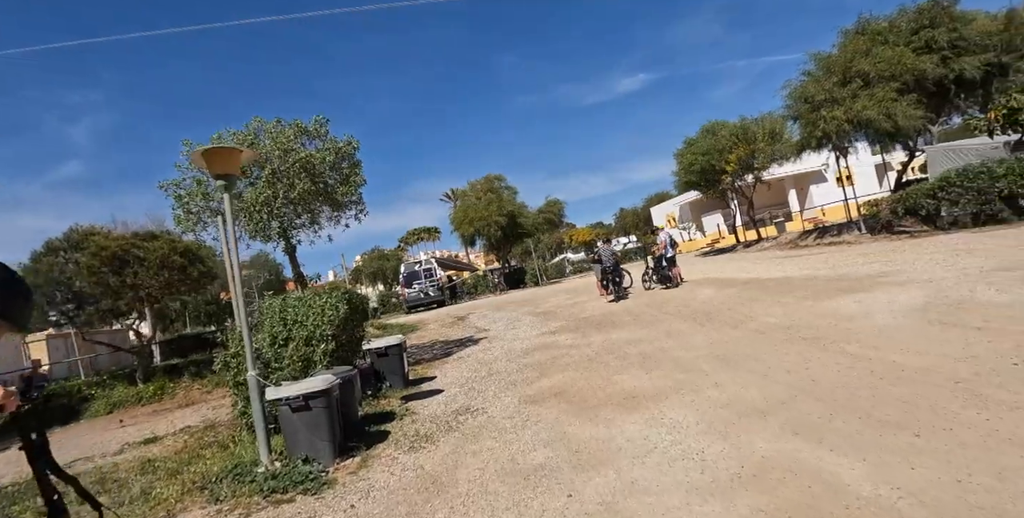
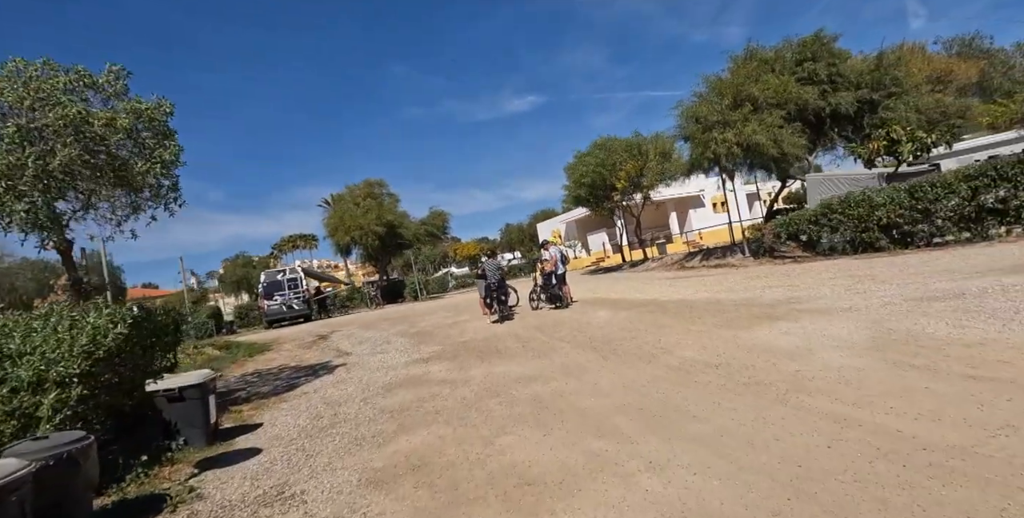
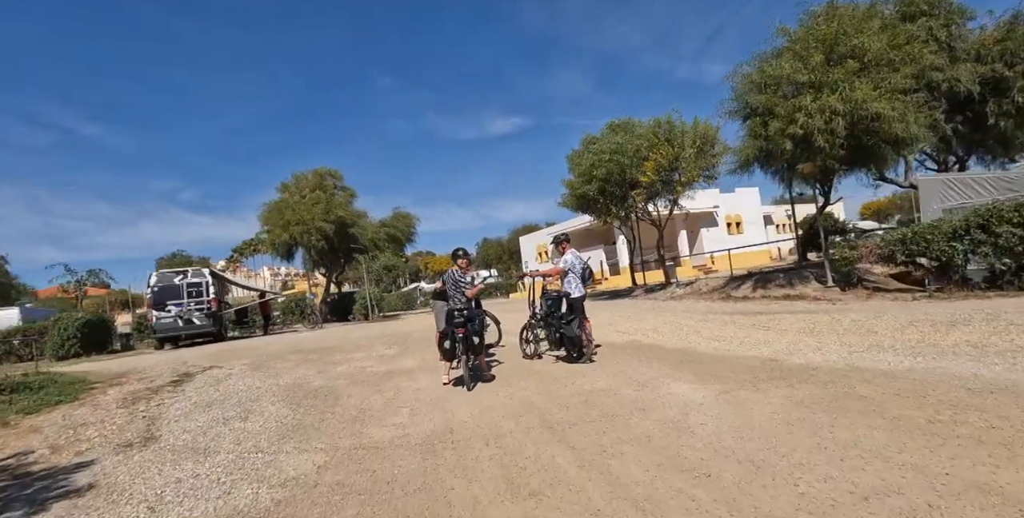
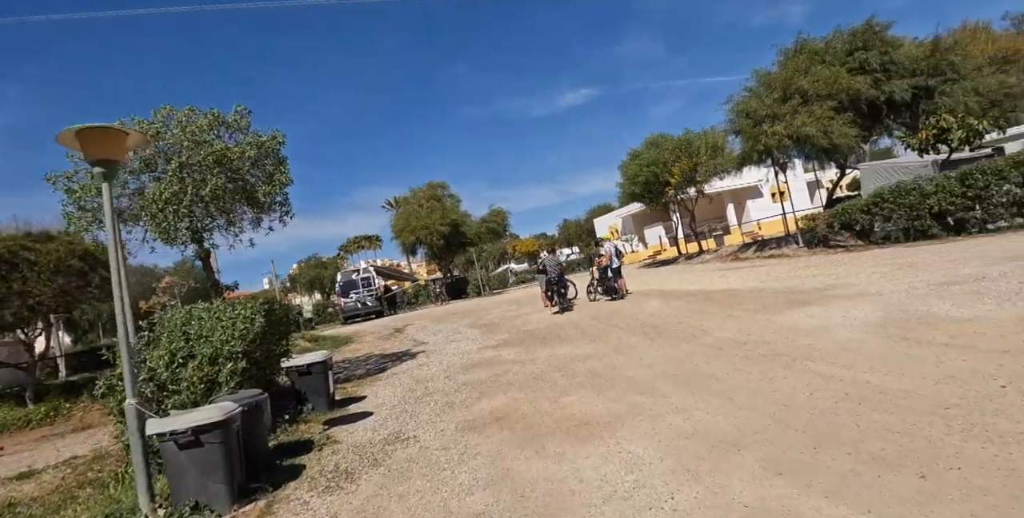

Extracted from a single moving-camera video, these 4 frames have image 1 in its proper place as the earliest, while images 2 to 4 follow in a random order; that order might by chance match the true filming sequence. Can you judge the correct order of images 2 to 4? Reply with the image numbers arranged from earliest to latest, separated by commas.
4, 2, 3
